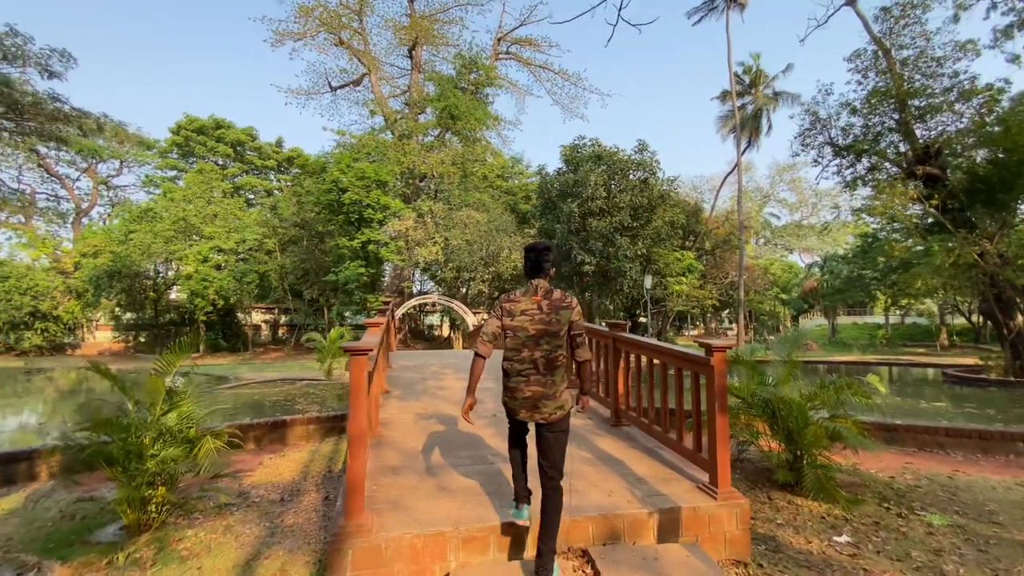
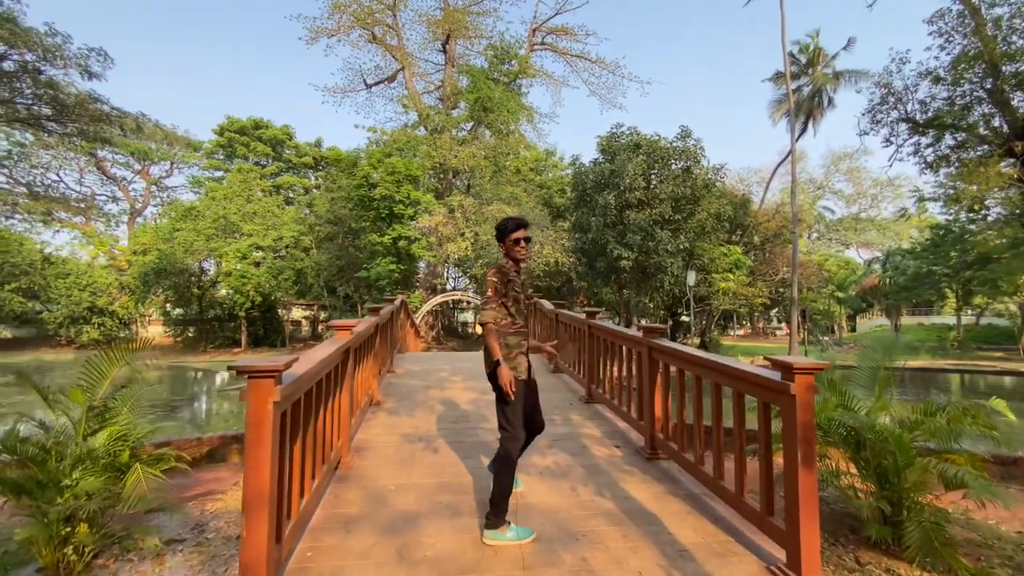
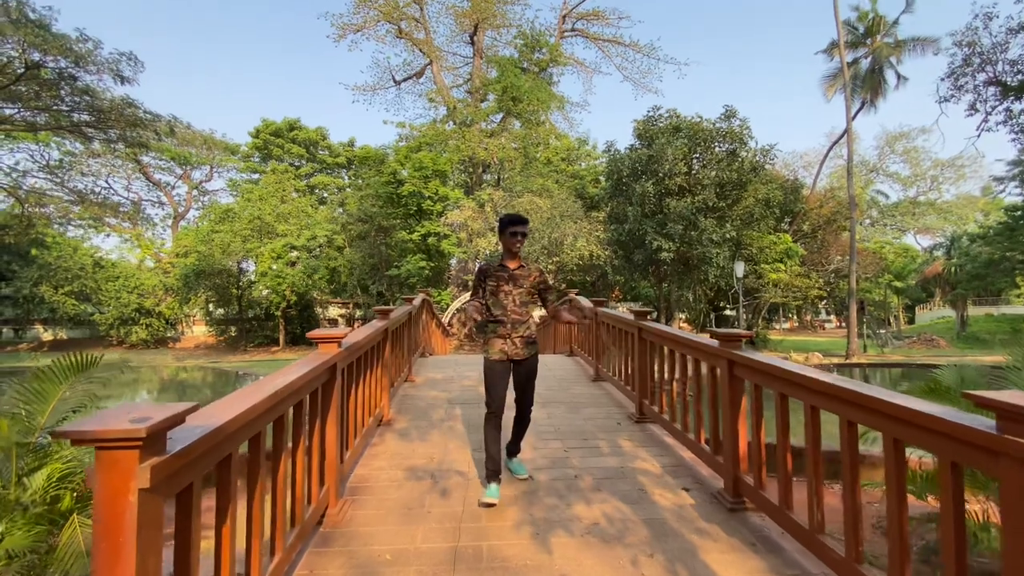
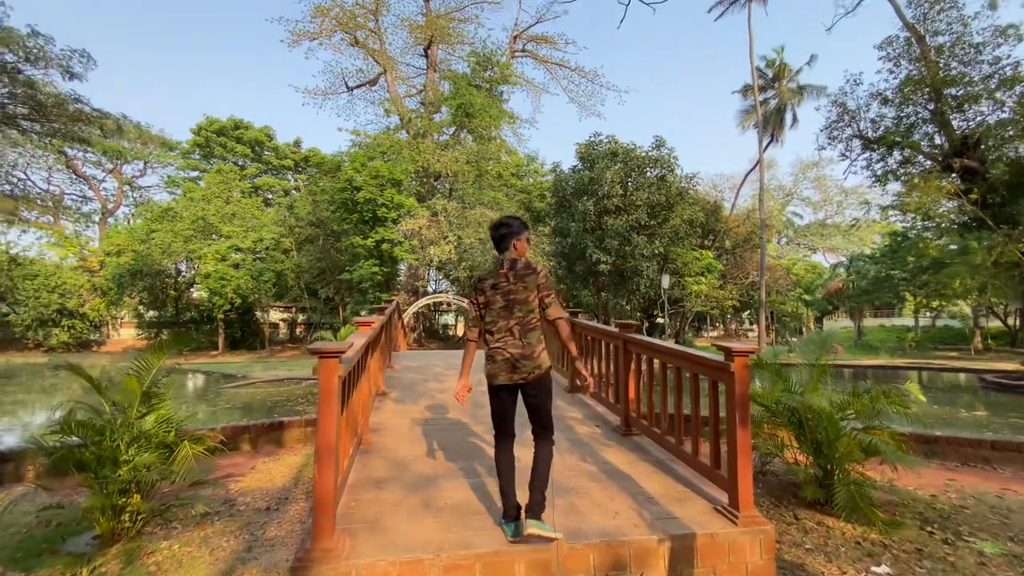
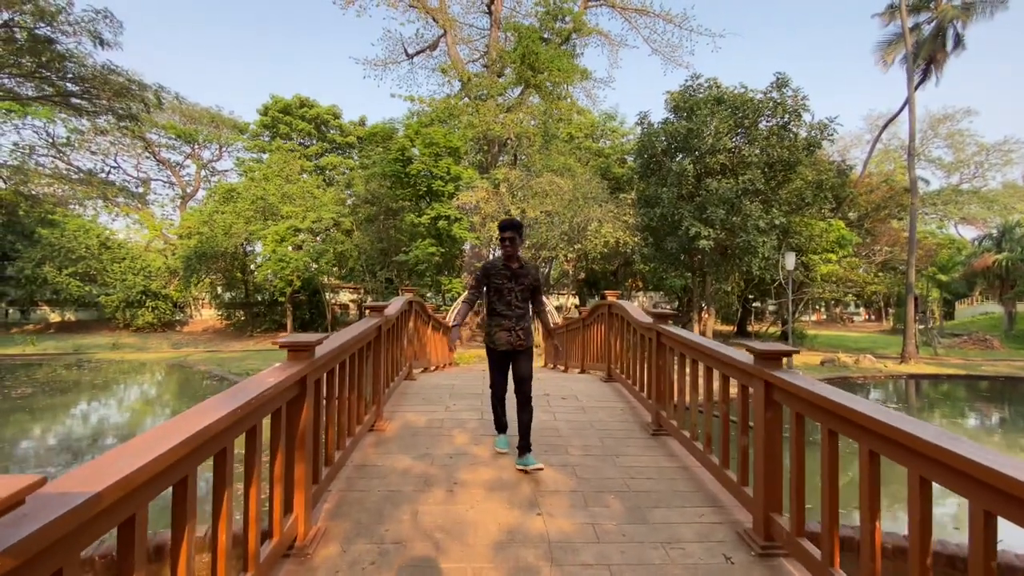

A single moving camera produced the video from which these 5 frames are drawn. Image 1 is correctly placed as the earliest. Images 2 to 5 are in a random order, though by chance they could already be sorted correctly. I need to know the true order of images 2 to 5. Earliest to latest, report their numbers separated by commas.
4, 2, 3, 5
